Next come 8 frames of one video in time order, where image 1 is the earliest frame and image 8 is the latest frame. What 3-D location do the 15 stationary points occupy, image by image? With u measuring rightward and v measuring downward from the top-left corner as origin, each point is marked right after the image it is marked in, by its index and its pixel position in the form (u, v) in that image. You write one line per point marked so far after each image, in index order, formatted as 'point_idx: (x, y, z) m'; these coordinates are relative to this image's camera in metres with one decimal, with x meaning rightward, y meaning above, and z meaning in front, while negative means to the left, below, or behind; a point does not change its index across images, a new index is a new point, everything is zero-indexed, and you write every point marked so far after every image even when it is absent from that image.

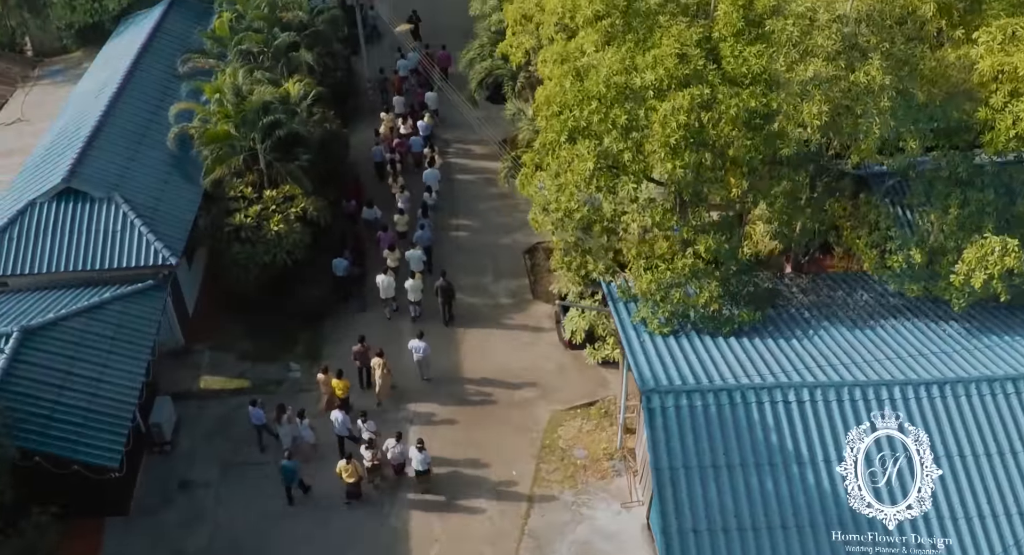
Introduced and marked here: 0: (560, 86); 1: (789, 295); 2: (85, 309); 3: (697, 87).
0: (+0.6, +2.6, +13.6) m
1: (+4.1, -0.3, +15.0) m
2: (-6.9, -0.5, +16.3) m
3: (+2.3, +2.4, +12.6) m
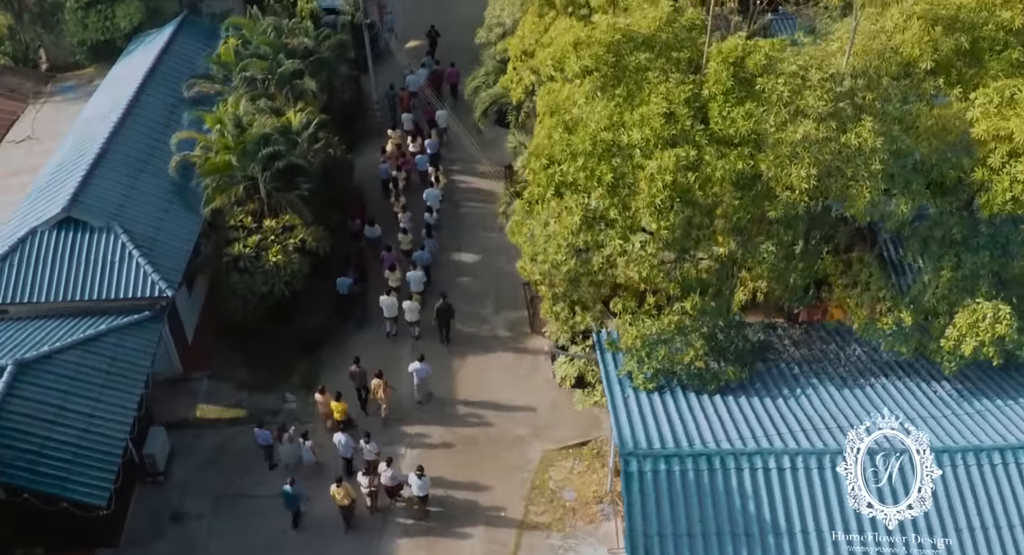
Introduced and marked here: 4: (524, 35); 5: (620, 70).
0: (+0.5, +1.8, +13.5) m
1: (+4.0, -1.0, +14.8) m
2: (-7.0, -1.1, +16.4) m
3: (+2.2, +1.6, +12.4) m
4: (+0.3, +4.3, +17.4) m
5: (+1.4, +2.7, +13.0) m
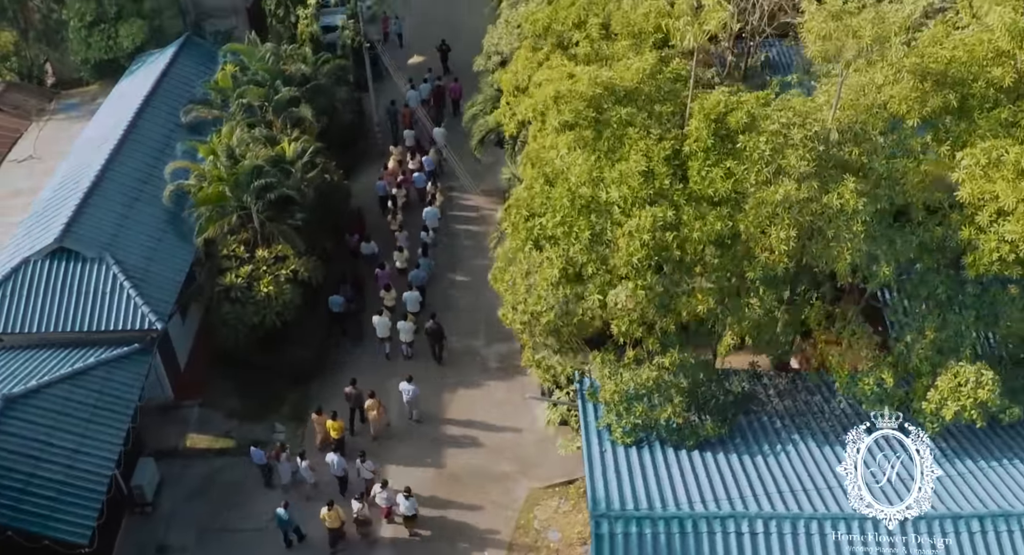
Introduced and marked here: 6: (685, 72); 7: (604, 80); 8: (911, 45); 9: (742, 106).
0: (+0.2, +1.1, +13.4) m
1: (+3.7, -1.8, +14.6) m
2: (-7.3, -1.6, +16.5) m
3: (+1.9, +0.9, +12.3) m
4: (+0.1, +3.6, +17.3) m
5: (+1.1, +2.0, +12.9) m
6: (+2.3, +2.8, +13.5) m
7: (+1.2, +2.6, +13.0) m
8: (+5.2, +3.0, +13.2) m
9: (+2.9, +2.2, +12.6) m
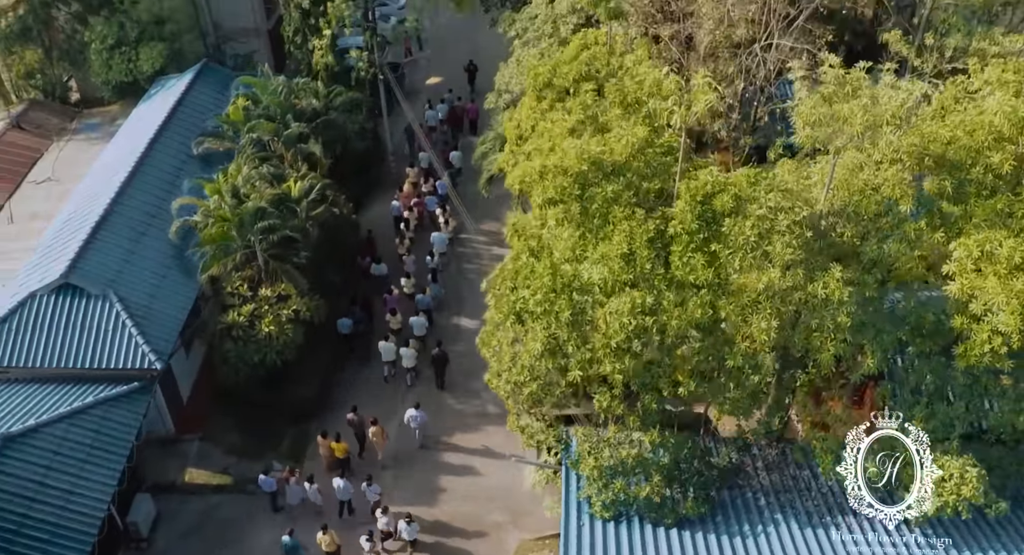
0: (0.0, +0.2, +13.3) m
1: (+3.4, -2.8, +14.5) m
2: (-7.4, -2.3, +16.8) m
3: (+1.6, -0.1, +12.2) m
4: (+0.2, +2.7, +17.2) m
5: (+0.9, +1.0, +12.7) m
6: (+2.2, +1.7, +13.3) m
7: (+1.0, +1.6, +12.9) m
8: (+5.1, +1.9, +12.9) m
9: (+2.7, +1.1, +12.4) m
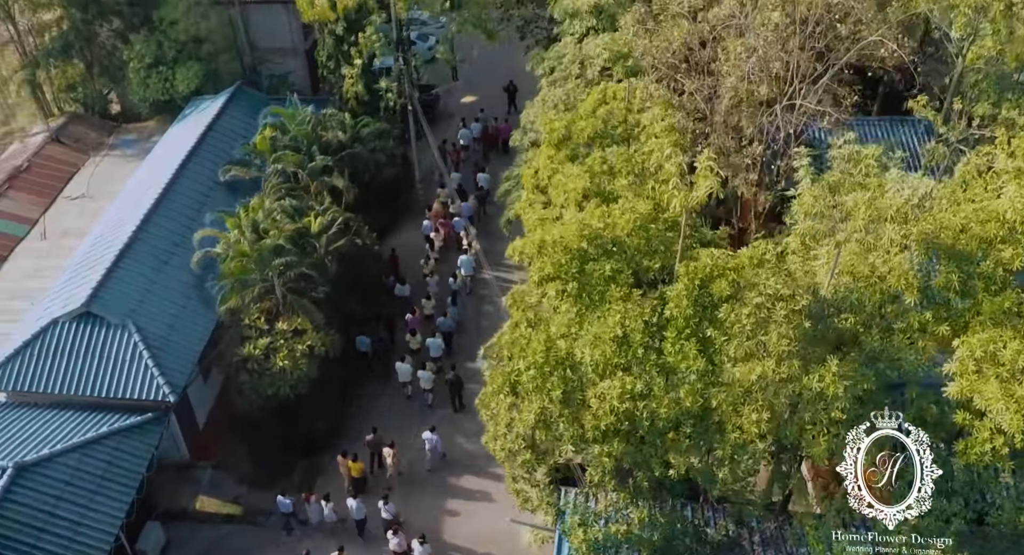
0: (0.0, -0.7, +13.3) m
1: (+3.3, -3.9, +14.3) m
2: (-7.4, -2.9, +17.2) m
3: (+1.5, -1.2, +12.1) m
4: (+0.4, +1.8, +17.1) m
5: (+0.9, 0.0, +12.7) m
6: (+2.2, +0.7, +13.2) m
7: (+1.0, +0.6, +12.8) m
8: (+5.1, +0.8, +12.6) m
9: (+2.6, +0.1, +12.3) m
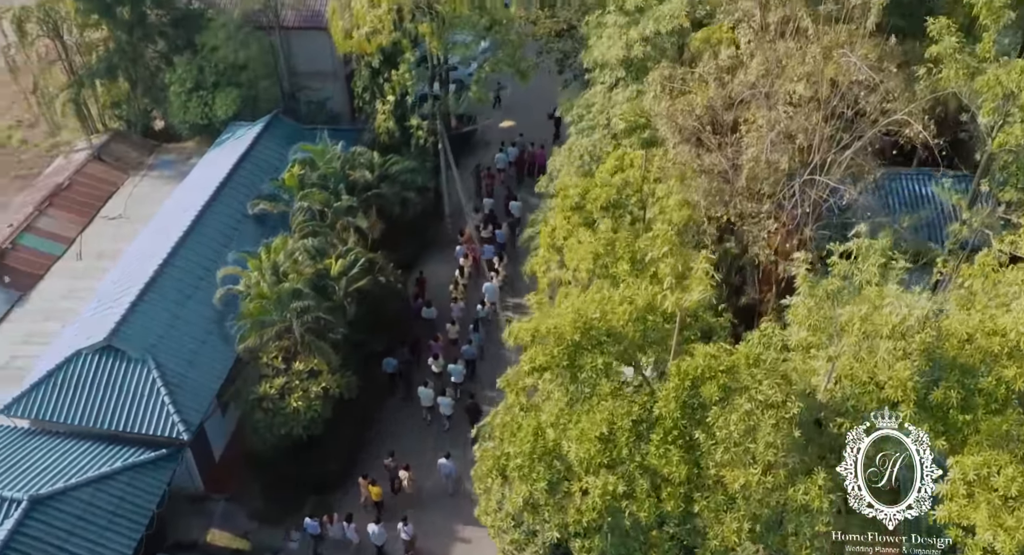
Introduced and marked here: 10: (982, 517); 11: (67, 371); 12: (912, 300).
0: (-0.1, -1.8, +13.3) m
1: (+3.1, -5.1, +14.2) m
2: (-7.3, -3.5, +17.6) m
3: (+1.3, -2.3, +12.0) m
4: (+0.7, +0.8, +17.0) m
5: (+0.8, -1.1, +12.6) m
6: (+2.2, -0.5, +13.1) m
7: (+0.9, -0.5, +12.8) m
8: (+5.0, -0.6, +12.4) m
9: (+2.5, -1.2, +12.2) m
10: (+5.3, -2.7, +11.3) m
11: (-8.4, -1.8, +18.9) m
12: (+5.1, -0.2, +12.7) m
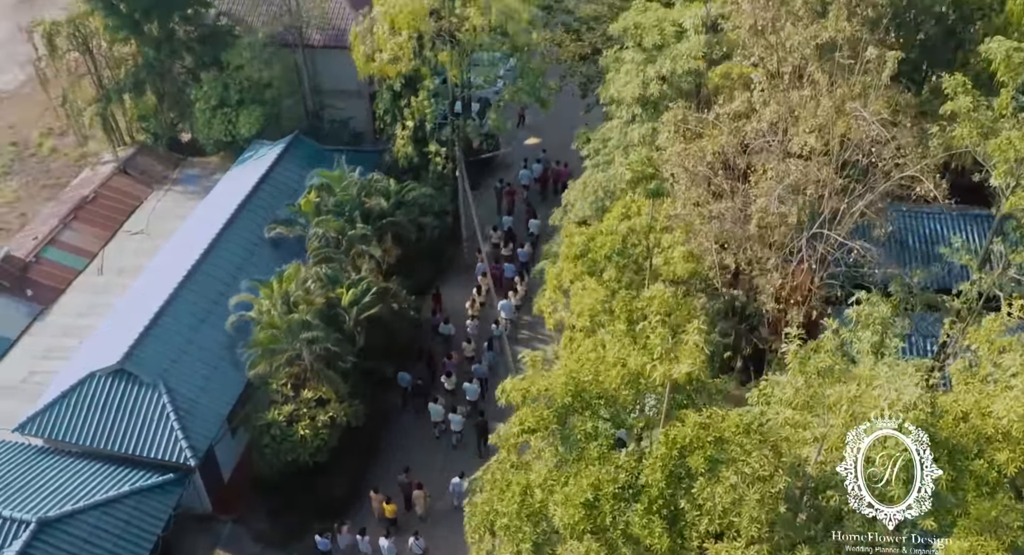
0: (-0.2, -2.6, +13.4) m
1: (+2.9, -5.9, +14.2) m
2: (-7.3, -4.0, +18.0) m
3: (+1.1, -3.1, +12.1) m
4: (+0.8, 0.0, +17.1) m
5: (+0.7, -1.9, +12.7) m
6: (+2.1, -1.3, +13.0) m
7: (+0.8, -1.3, +12.8) m
8: (+4.9, -1.5, +12.2) m
9: (+2.4, -2.0, +12.1) m
10: (+5.1, -3.6, +11.2) m
11: (-8.3, -2.2, +19.3) m
12: (+5.0, -1.1, +12.6) m
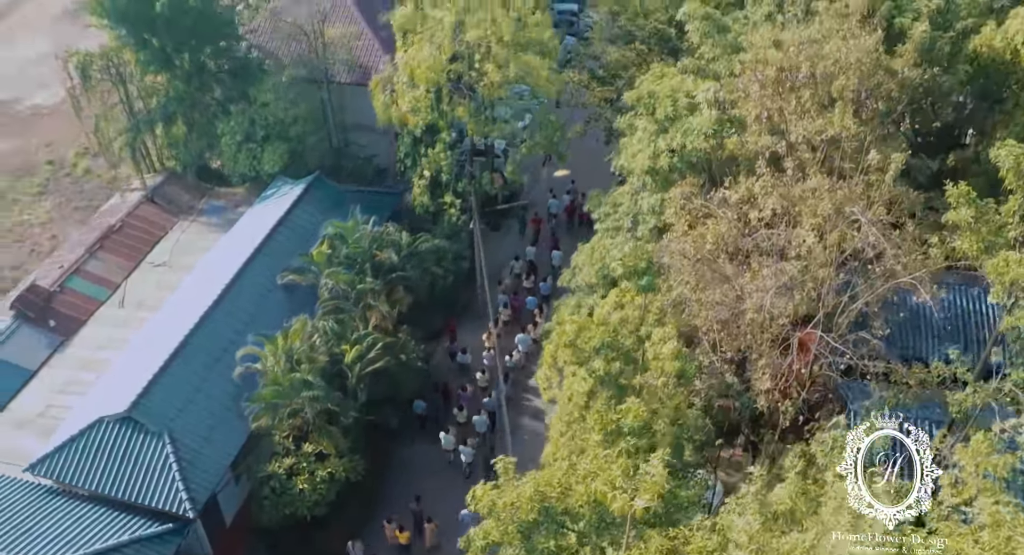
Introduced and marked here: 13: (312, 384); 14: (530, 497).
0: (-0.7, -4.0, +13.6) m
1: (+2.4, -7.5, +14.3) m
2: (-7.6, -5.0, +18.6) m
3: (+0.6, -4.7, +12.2) m
4: (+0.6, -1.4, +17.1) m
5: (+0.2, -3.4, +12.8) m
6: (+1.7, -2.8, +13.1) m
7: (+0.4, -2.8, +12.9) m
8: (+4.4, -3.2, +12.1) m
9: (+1.9, -3.6, +12.2) m
10: (+4.5, -5.3, +11.2) m
11: (-8.4, -3.1, +19.9) m
12: (+4.6, -2.8, +12.4) m
13: (-3.9, -2.0, +19.8) m
14: (+0.1, -3.0, +12.8) m
